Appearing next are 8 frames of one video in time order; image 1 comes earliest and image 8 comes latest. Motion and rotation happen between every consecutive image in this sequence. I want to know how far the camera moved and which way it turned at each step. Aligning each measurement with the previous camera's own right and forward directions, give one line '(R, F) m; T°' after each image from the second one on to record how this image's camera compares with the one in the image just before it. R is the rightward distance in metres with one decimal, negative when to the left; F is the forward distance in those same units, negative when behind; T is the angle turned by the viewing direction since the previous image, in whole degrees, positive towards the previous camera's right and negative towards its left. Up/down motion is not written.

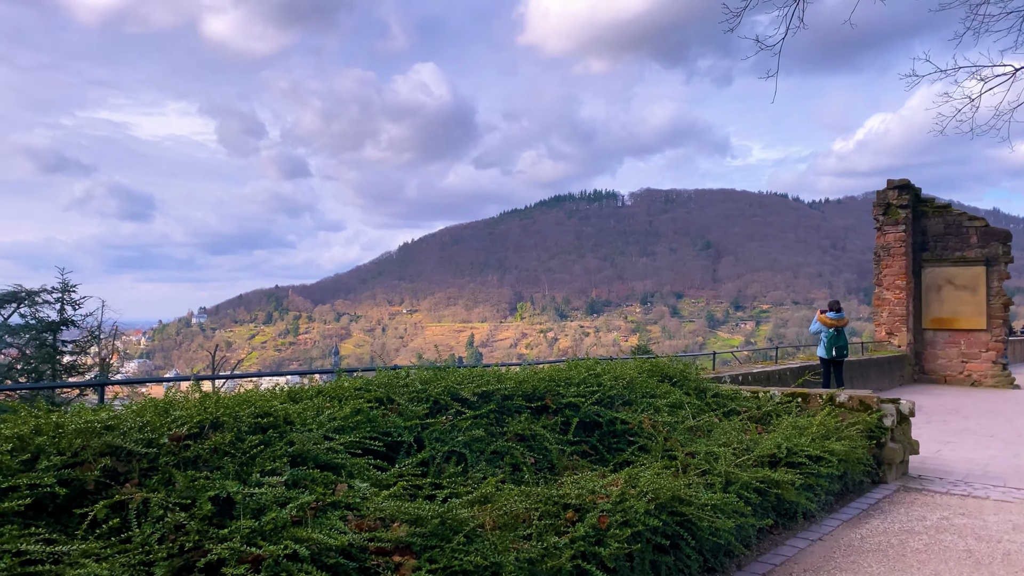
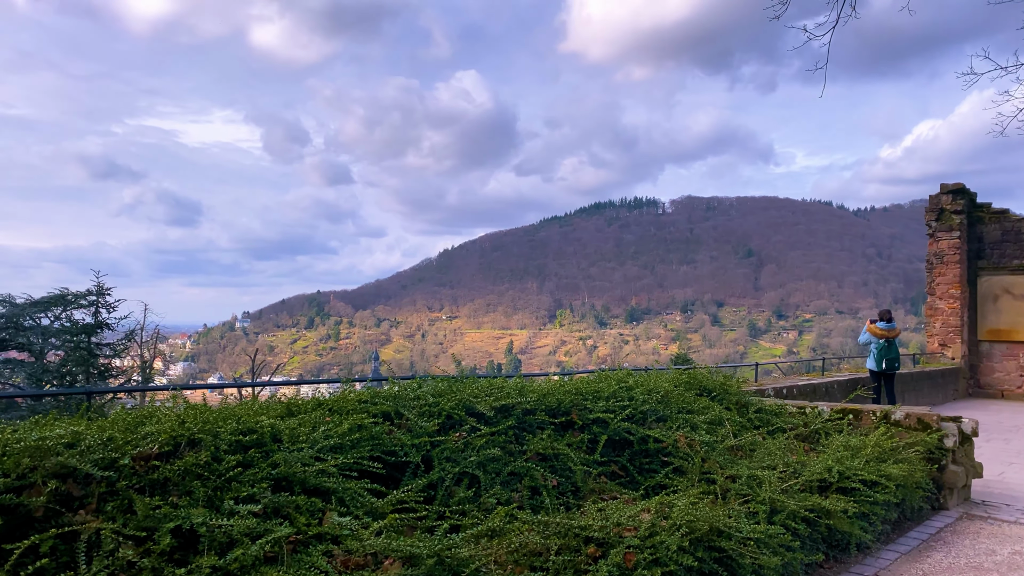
(+0.1, +0.3) m; -3°
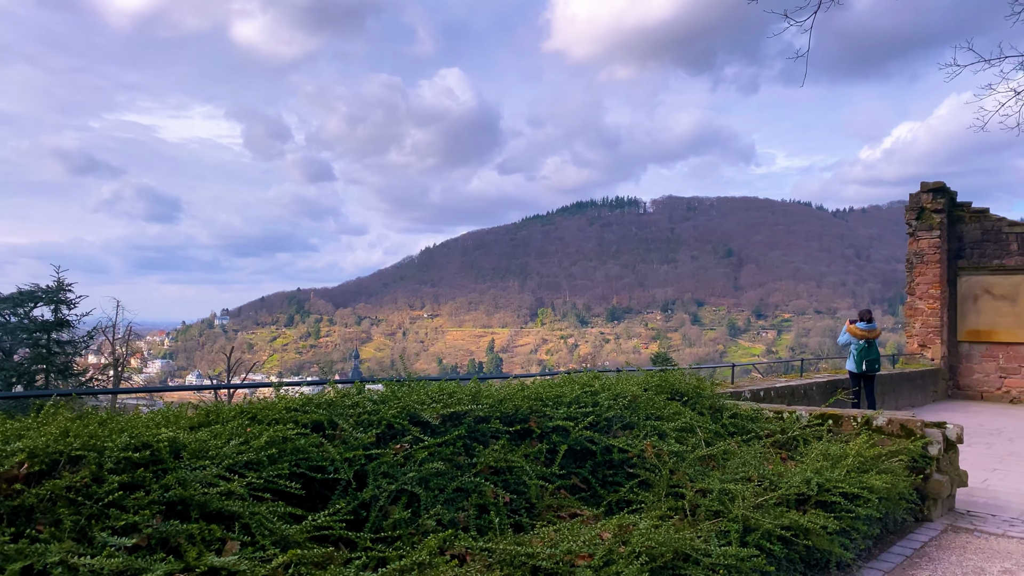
(+0.2, +0.4) m; +2°
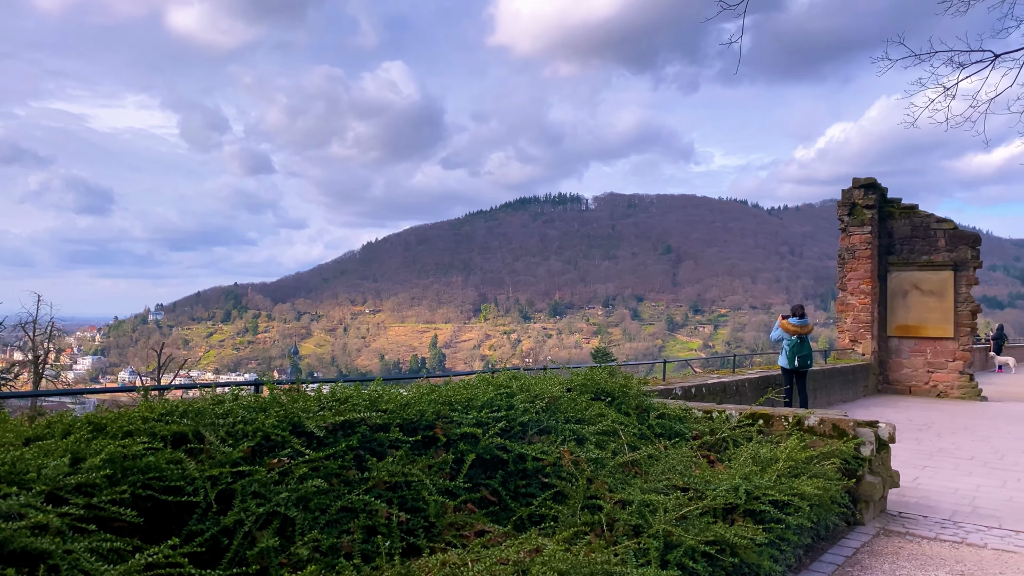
(+0.2, +0.5) m; +5°
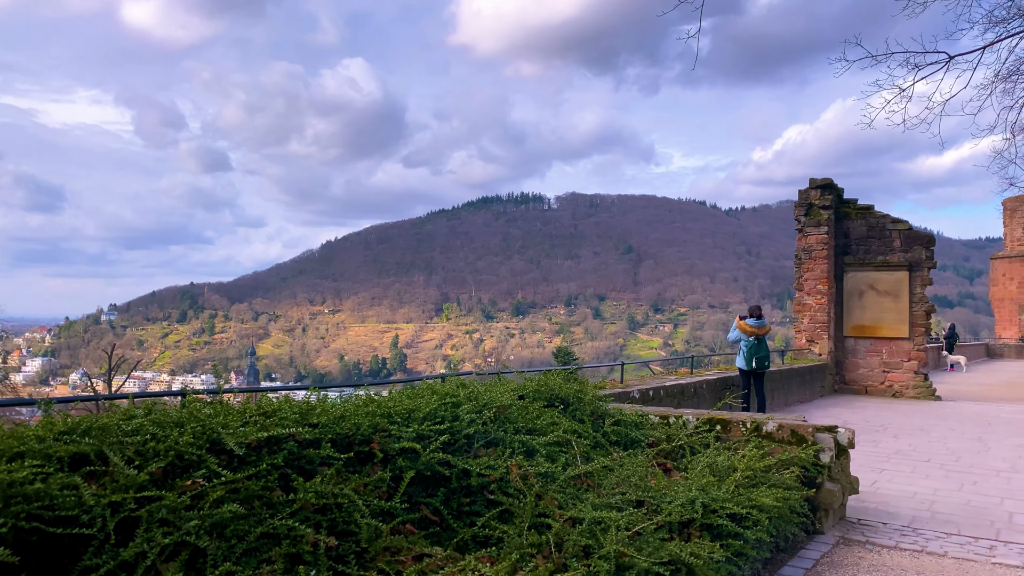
(+0.1, +0.3) m; +3°
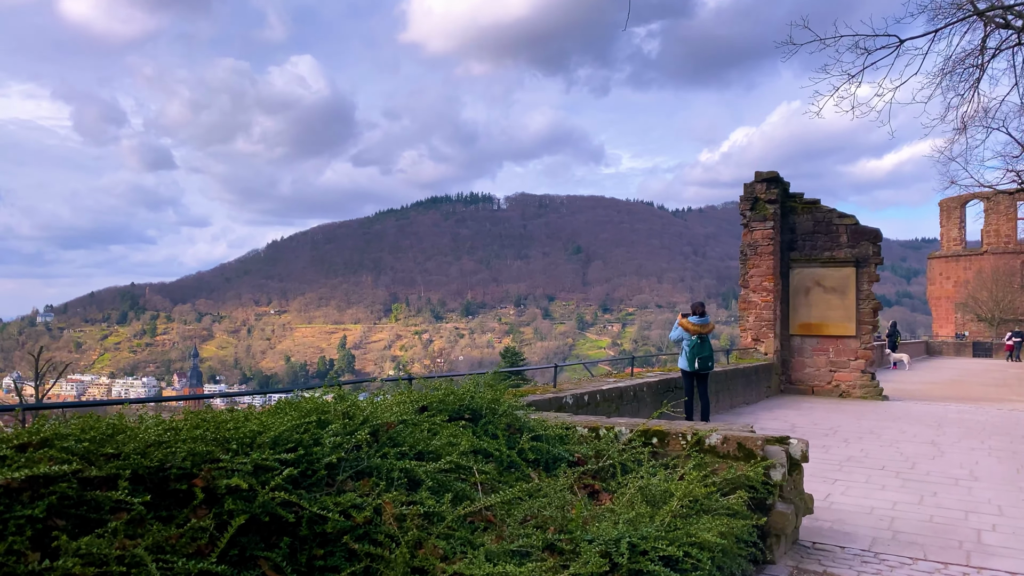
(+0.3, +0.7) m; +4°
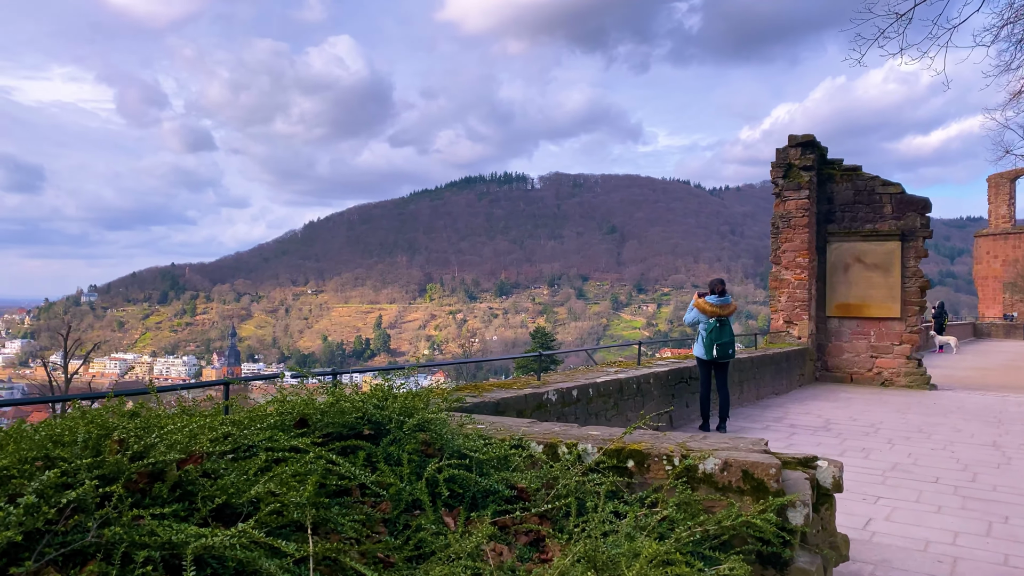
(+0.5, +1.0) m; -3°
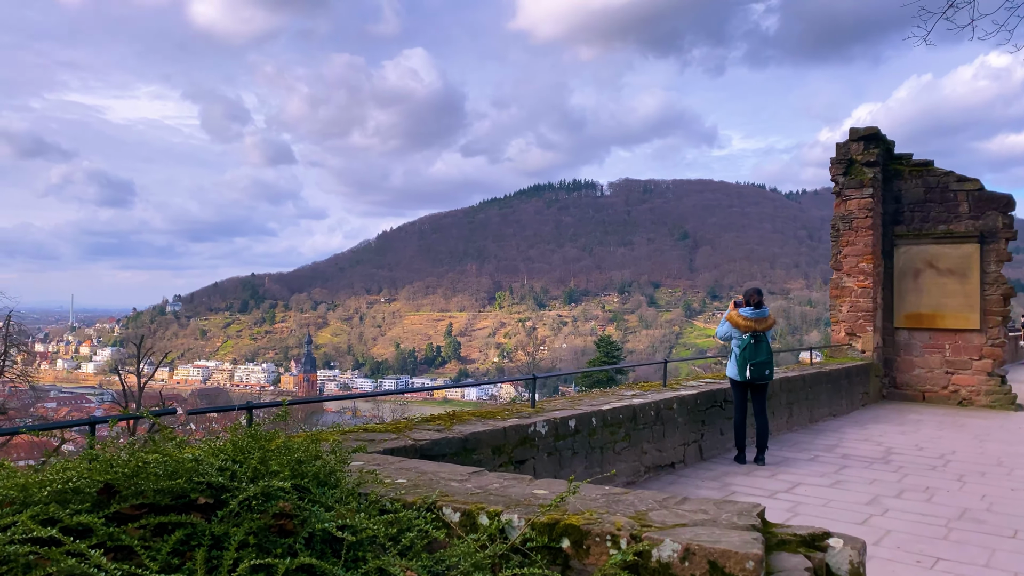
(+0.6, +0.7) m; -6°
